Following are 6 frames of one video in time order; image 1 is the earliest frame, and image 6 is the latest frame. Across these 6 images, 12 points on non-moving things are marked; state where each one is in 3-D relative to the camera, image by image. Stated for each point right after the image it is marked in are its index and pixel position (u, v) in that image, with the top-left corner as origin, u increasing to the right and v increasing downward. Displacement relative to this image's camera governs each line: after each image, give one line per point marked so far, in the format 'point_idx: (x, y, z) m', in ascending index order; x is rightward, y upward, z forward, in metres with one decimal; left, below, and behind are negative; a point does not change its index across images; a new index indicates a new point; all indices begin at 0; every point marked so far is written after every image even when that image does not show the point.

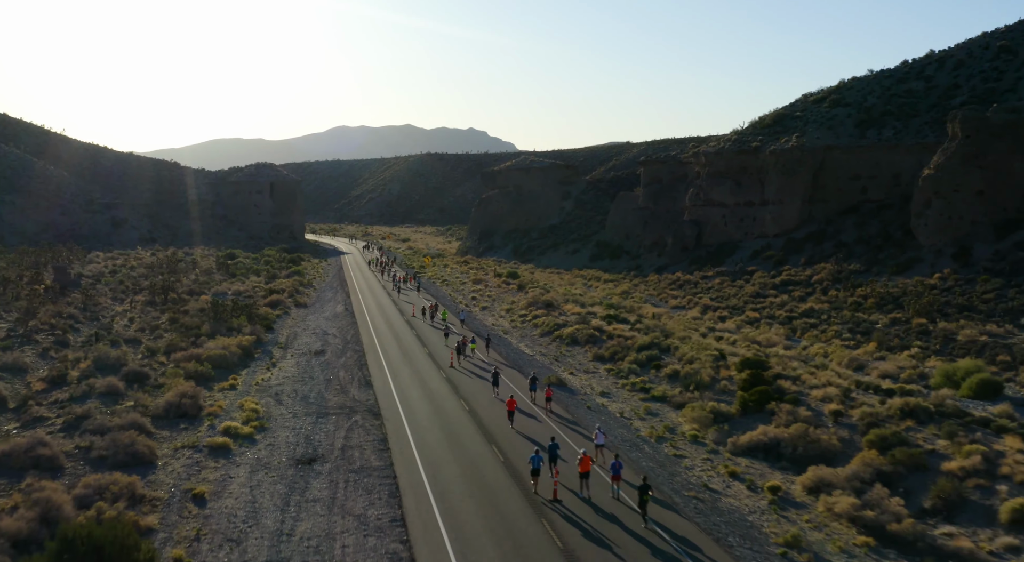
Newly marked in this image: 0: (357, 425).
0: (-3.7, -3.4, +16.5) m
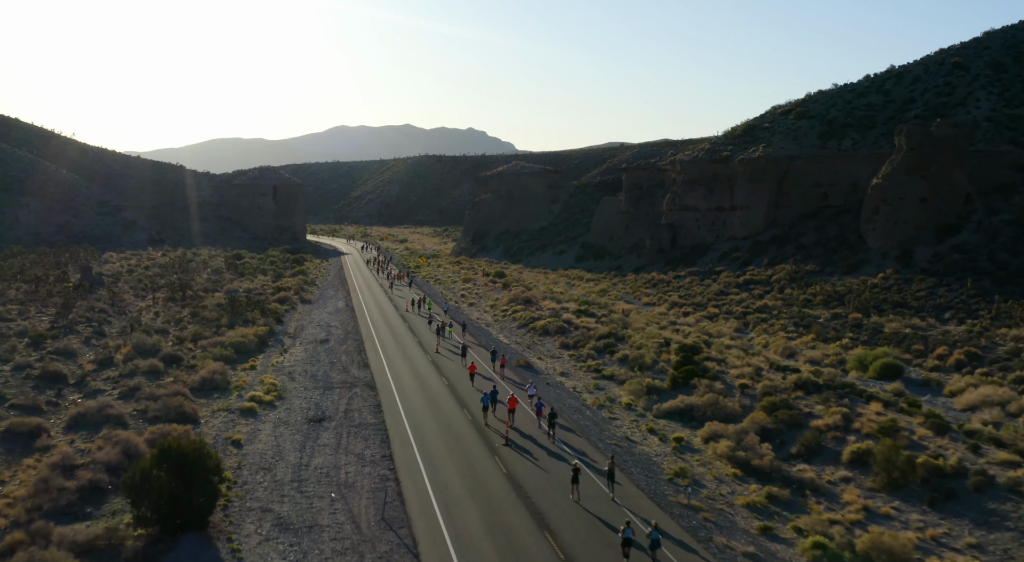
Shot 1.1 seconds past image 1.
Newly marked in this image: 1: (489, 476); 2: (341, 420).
0: (-4.6, -3.4, +20.4) m
1: (-0.5, -4.0, +14.3) m
2: (-4.5, -3.6, +18.1) m
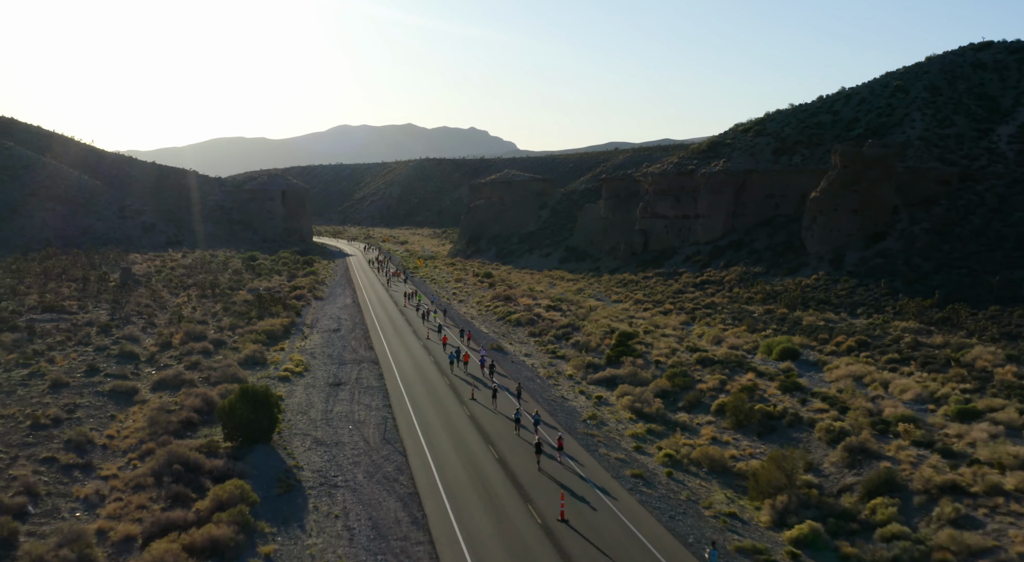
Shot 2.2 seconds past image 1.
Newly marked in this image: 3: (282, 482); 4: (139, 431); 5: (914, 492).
0: (-5.8, -3.4, +26.9) m
1: (-1.7, -4.0, +20.8) m
2: (-5.6, -3.6, +24.5) m
3: (-5.2, -4.6, +15.8) m
4: (-10.6, -4.2, +19.6) m
5: (+9.1, -4.7, +15.5) m
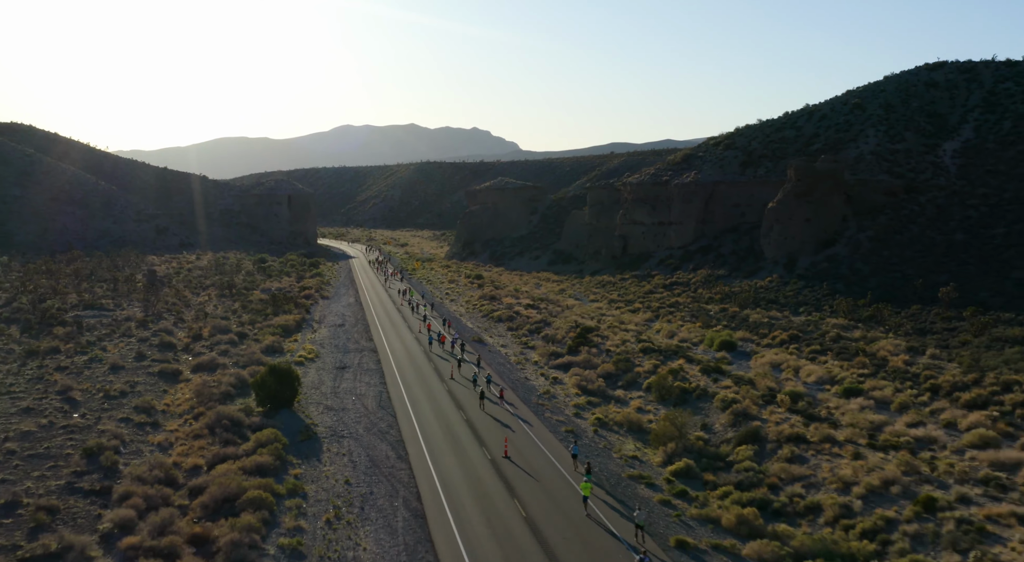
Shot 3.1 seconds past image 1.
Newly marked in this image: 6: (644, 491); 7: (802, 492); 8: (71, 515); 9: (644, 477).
0: (-6.9, -3.5, +32.4) m
1: (-2.9, -4.1, +26.3) m
2: (-6.8, -3.7, +30.0) m
3: (-6.4, -4.7, +21.3) m
4: (-11.8, -4.3, +25.1) m
5: (+7.9, -4.9, +21.0) m
6: (+3.5, -5.5, +18.3) m
7: (+7.5, -5.4, +17.7) m
8: (-10.4, -5.5, +16.2) m
9: (+3.7, -5.4, +19.2) m
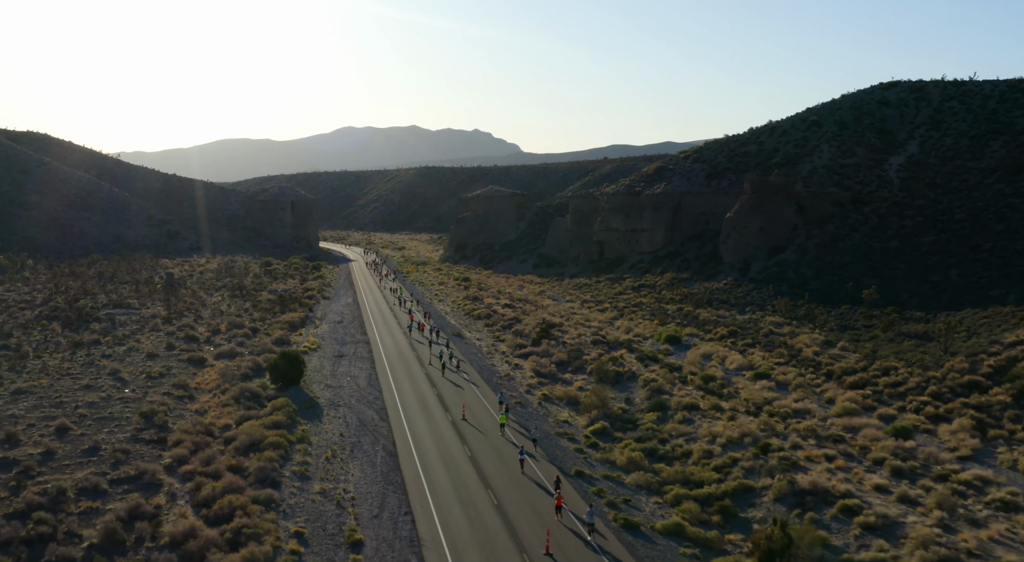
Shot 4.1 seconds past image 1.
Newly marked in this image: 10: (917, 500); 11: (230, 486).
0: (-8.5, -3.6, +38.3) m
1: (-4.5, -4.3, +32.2) m
2: (-8.4, -3.9, +36.0) m
3: (-8.0, -4.8, +27.2) m
4: (-13.4, -4.5, +31.1) m
5: (+6.3, -5.0, +26.9) m
6: (+1.9, -5.7, +24.2) m
7: (+5.9, -5.6, +23.6) m
8: (-12.0, -5.6, +22.1) m
9: (+2.1, -5.6, +25.1) m
10: (+10.9, -5.9, +18.5) m
11: (-7.8, -5.6, +18.9) m
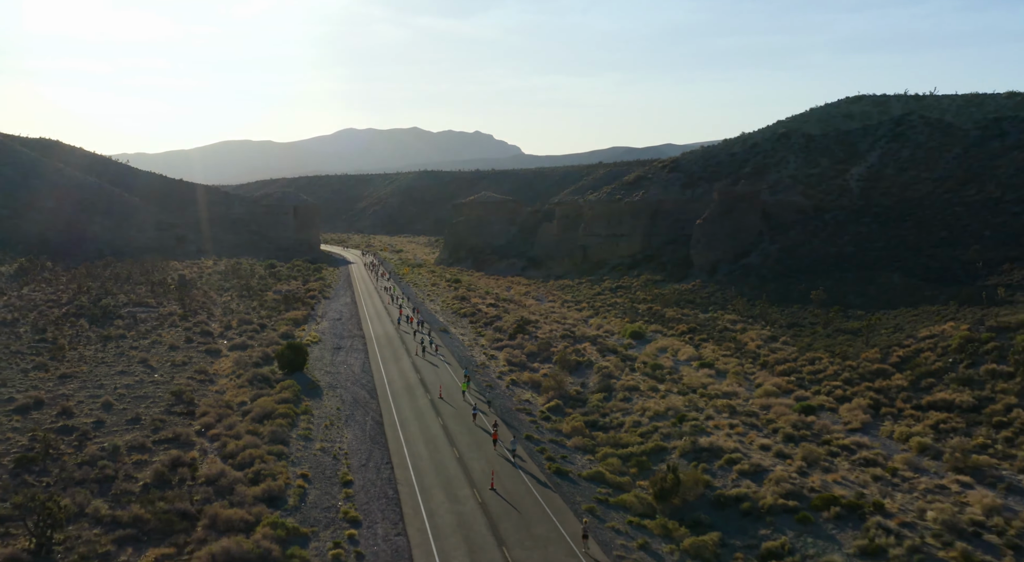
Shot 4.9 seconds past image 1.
0: (-9.9, -3.7, +43.4) m
1: (-5.8, -4.4, +37.3) m
2: (-9.7, -4.0, +41.0) m
3: (-9.4, -4.9, +32.3) m
4: (-14.8, -4.5, +36.2) m
5: (+4.9, -5.1, +31.9) m
6: (+0.5, -5.7, +29.2) m
7: (+4.5, -5.6, +28.7) m
8: (-13.4, -5.6, +27.2) m
9: (+0.7, -5.6, +30.1) m
10: (+9.5, -6.0, +23.6) m
11: (-9.2, -5.7, +24.0) m
